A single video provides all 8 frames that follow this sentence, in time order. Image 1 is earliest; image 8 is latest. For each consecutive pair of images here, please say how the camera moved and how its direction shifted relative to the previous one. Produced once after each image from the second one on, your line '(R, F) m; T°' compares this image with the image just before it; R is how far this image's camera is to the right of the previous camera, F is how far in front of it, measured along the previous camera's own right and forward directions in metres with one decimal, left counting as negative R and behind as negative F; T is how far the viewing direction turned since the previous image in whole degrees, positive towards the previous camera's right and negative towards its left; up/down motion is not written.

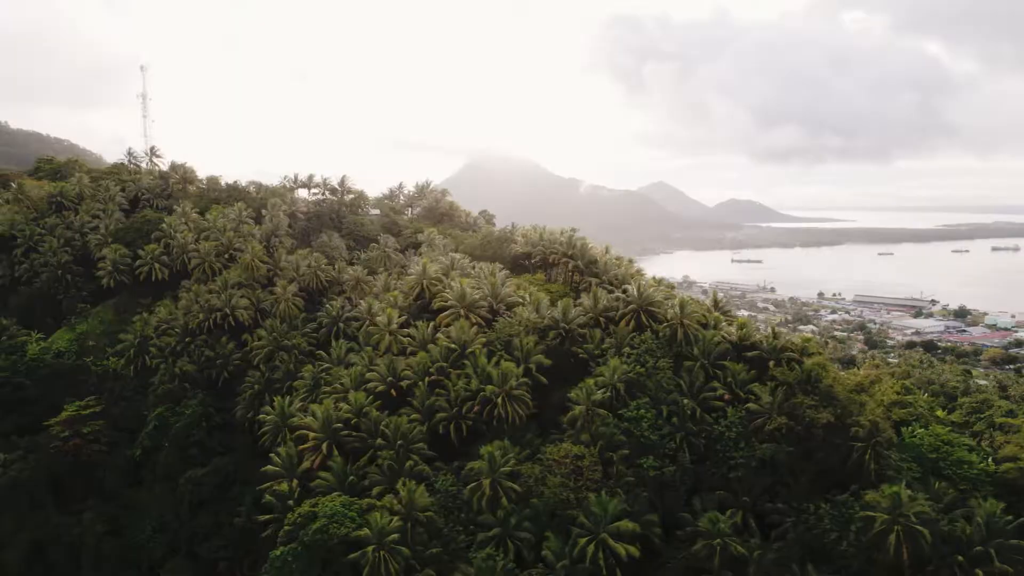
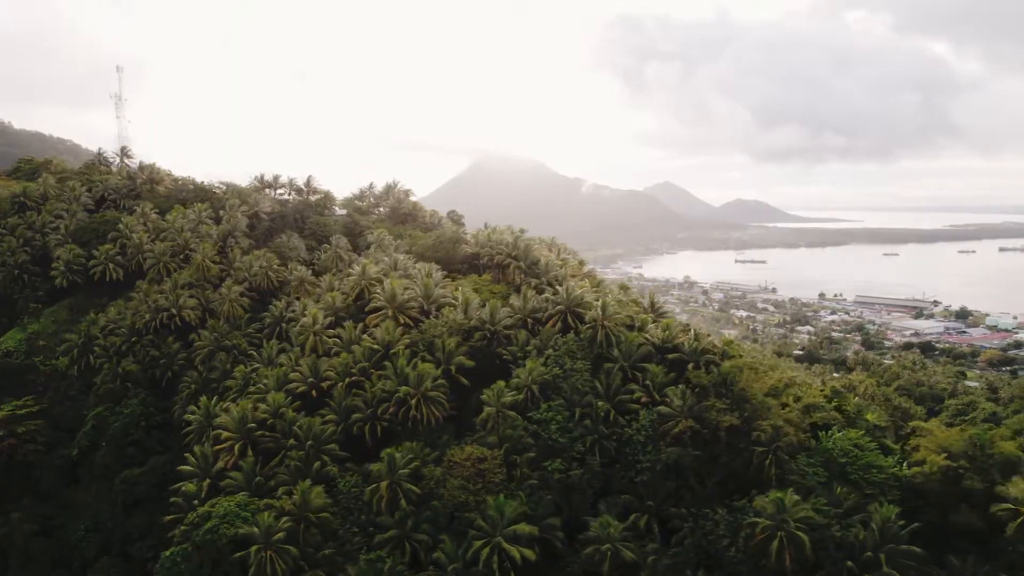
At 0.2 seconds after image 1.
(+2.8, +0.1) m; -1°
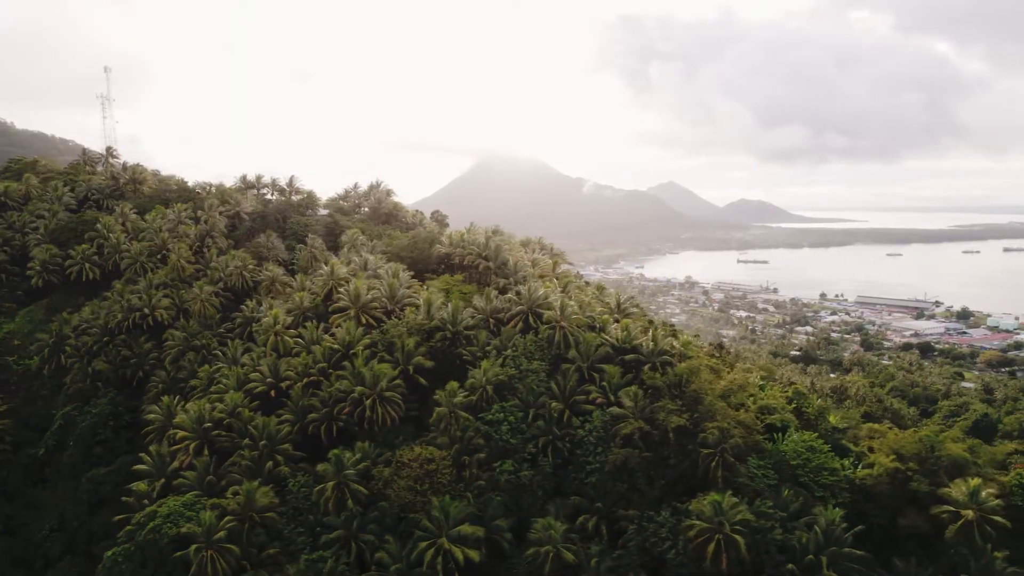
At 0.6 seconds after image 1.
(+1.5, 0.0) m; 0°
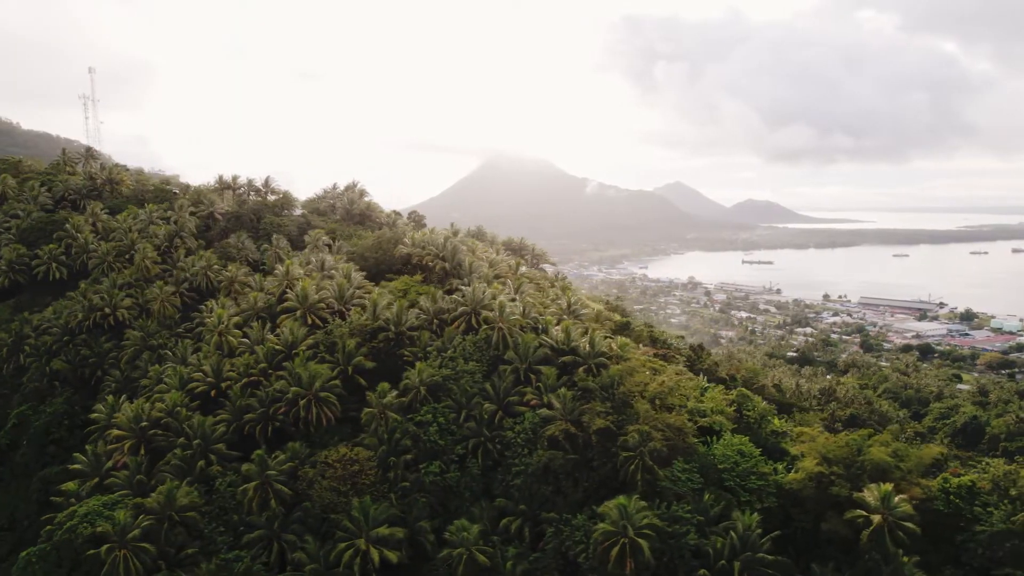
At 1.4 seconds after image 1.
(+2.3, +0.1) m; -1°
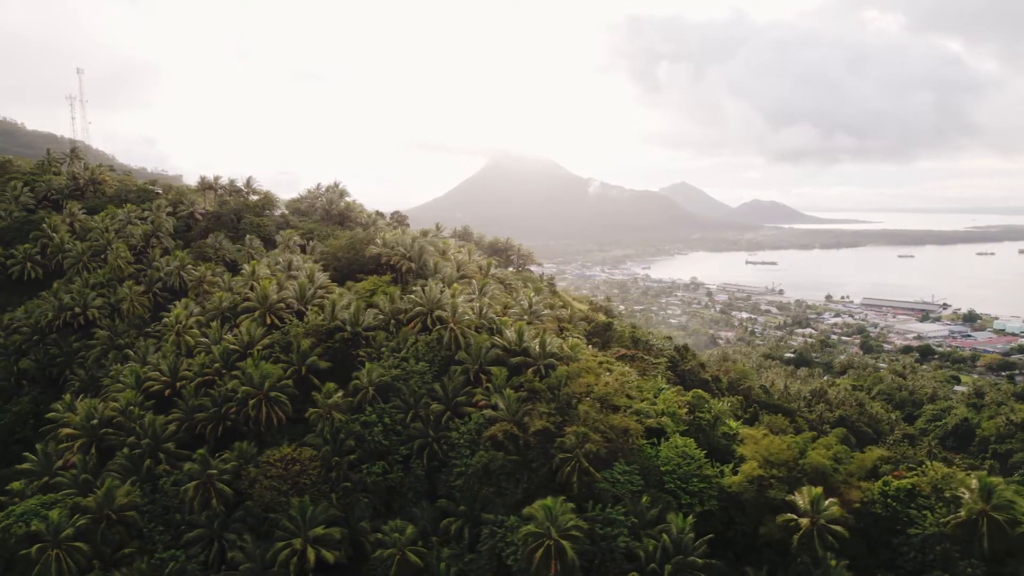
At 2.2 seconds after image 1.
(+1.8, 0.0) m; -1°
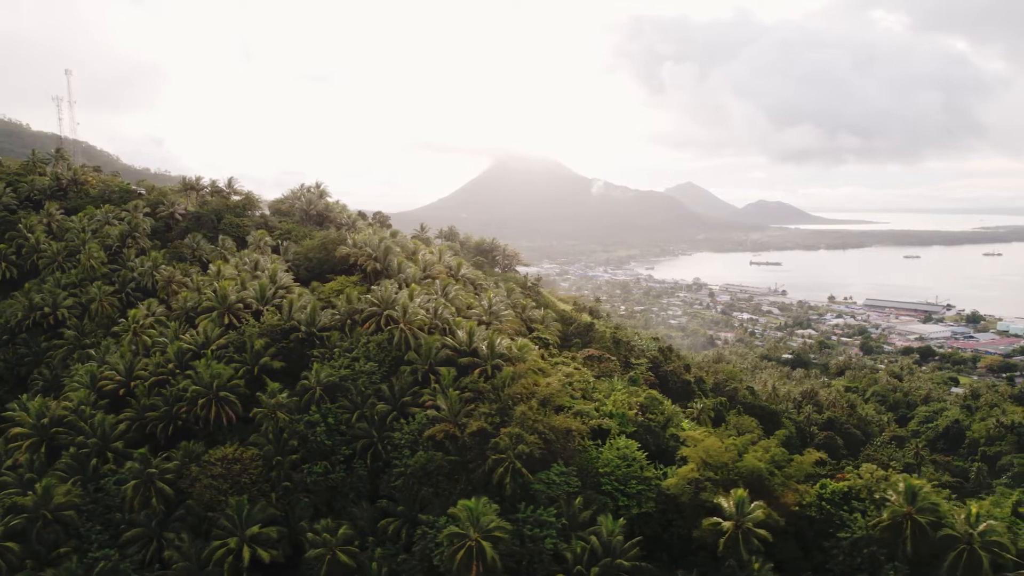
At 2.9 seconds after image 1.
(+1.8, 0.0) m; -1°
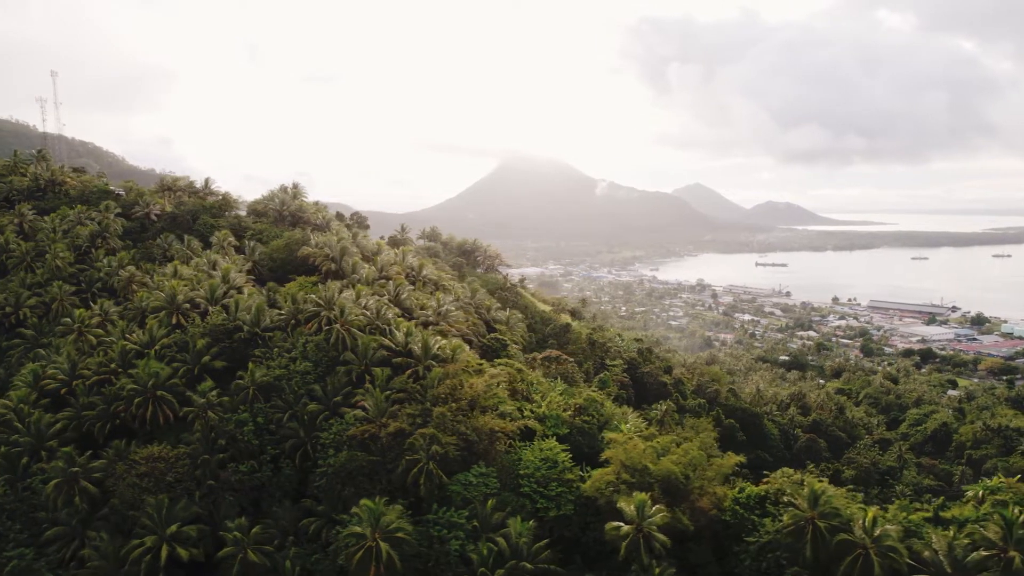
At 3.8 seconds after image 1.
(+2.3, +0.1) m; -1°
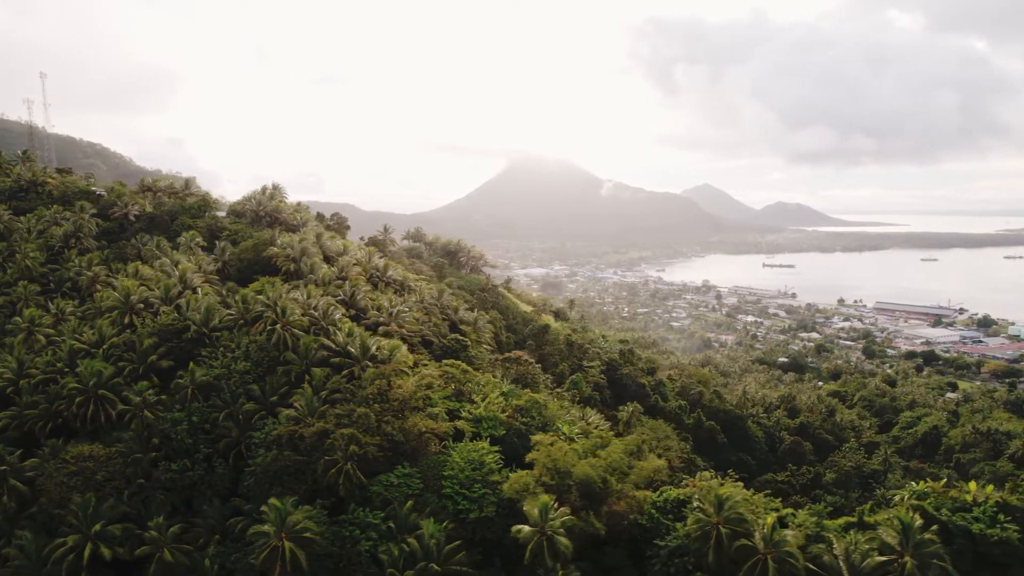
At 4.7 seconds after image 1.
(+2.2, +0.1) m; -1°
